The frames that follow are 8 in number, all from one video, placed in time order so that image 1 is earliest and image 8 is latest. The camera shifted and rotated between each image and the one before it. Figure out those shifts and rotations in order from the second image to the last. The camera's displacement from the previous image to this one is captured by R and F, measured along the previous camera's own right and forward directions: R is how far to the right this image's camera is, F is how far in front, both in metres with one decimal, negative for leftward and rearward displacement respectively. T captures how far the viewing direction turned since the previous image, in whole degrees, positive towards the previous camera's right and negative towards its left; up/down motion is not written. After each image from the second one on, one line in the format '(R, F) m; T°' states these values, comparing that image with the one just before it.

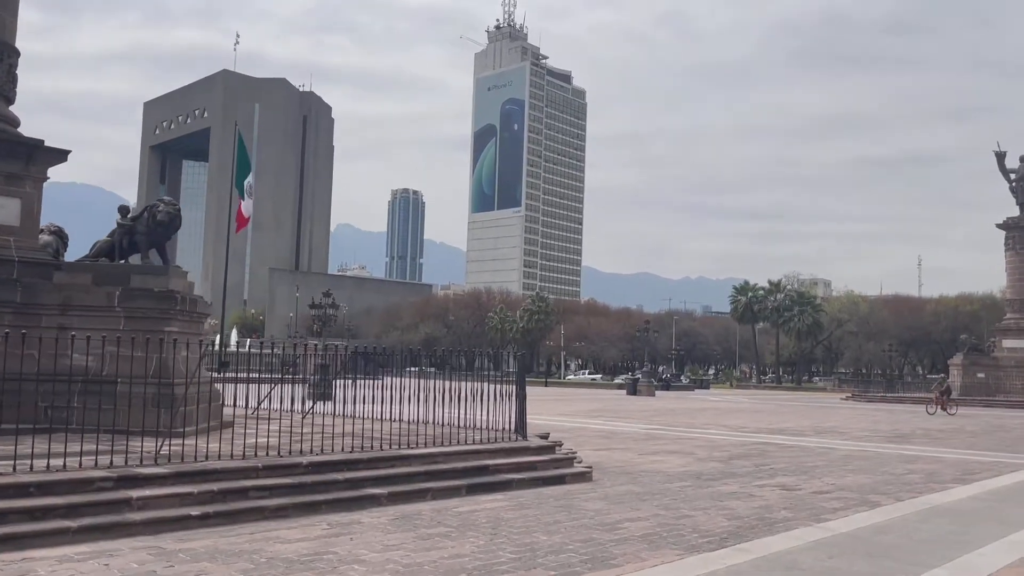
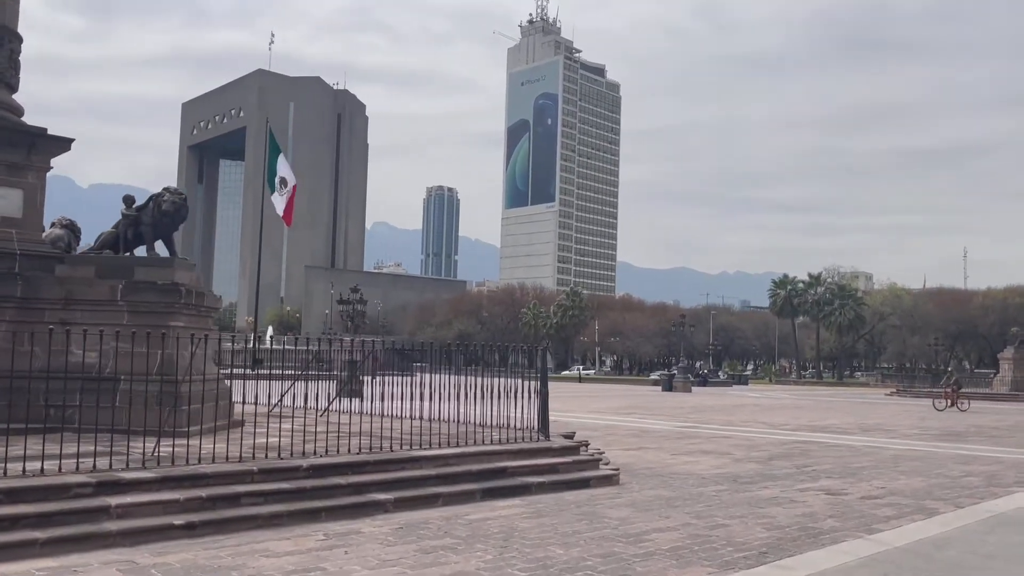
(+0.2, +0.8) m; -2°
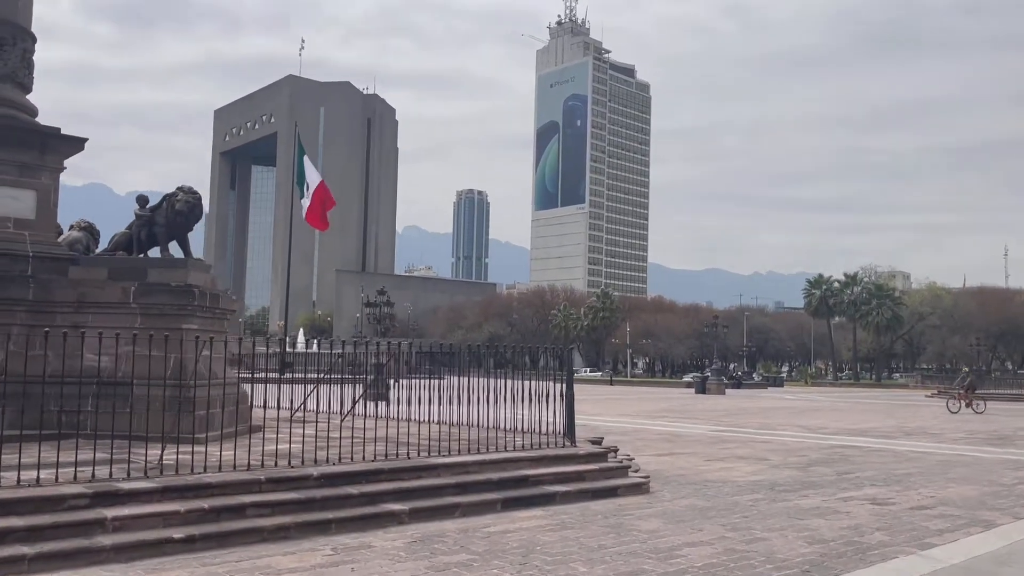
(+0.1, +0.5) m; -2°
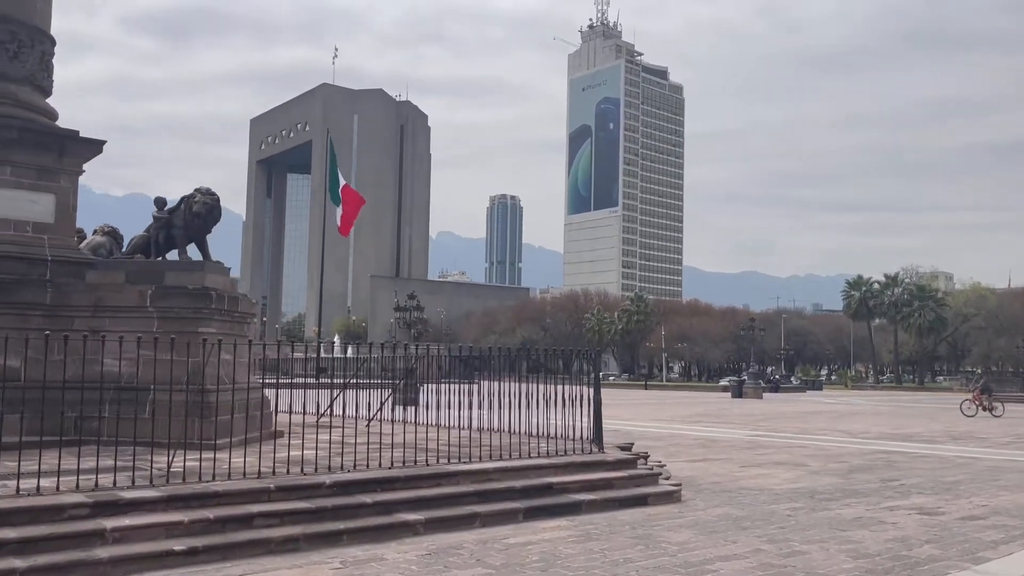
(+0.1, +0.4) m; -2°
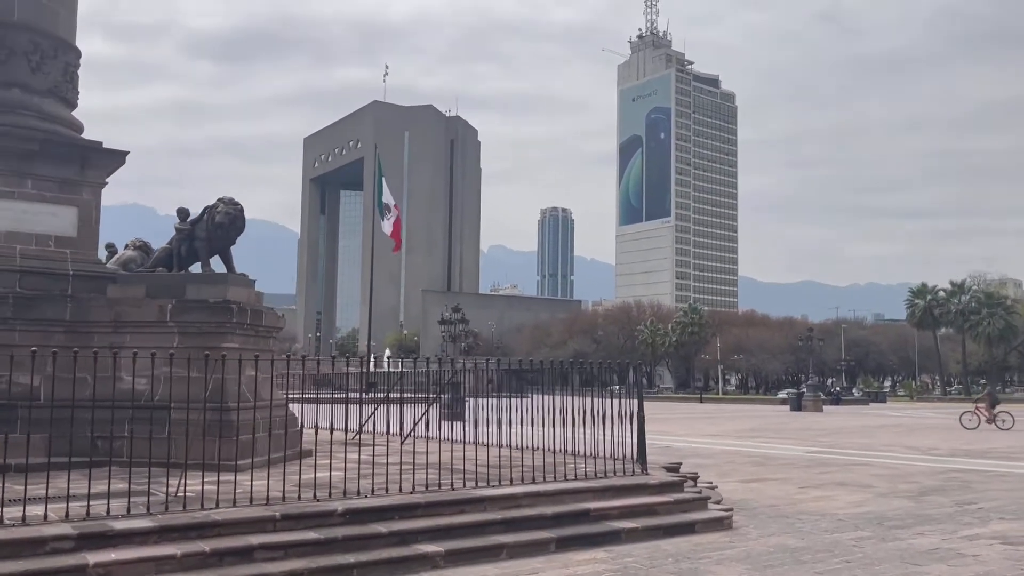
(+0.2, +0.7) m; -4°
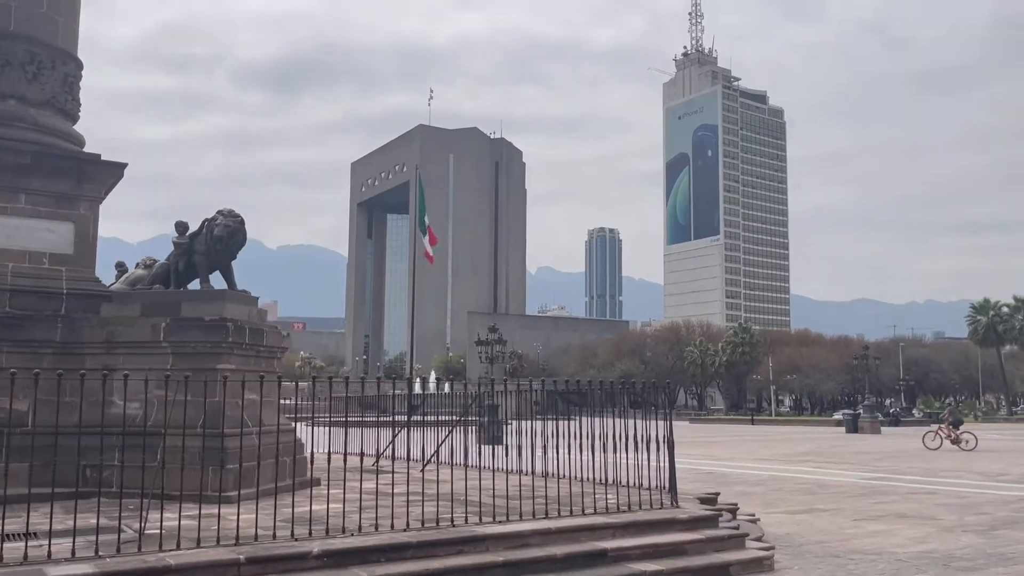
(+0.4, +0.9) m; -3°
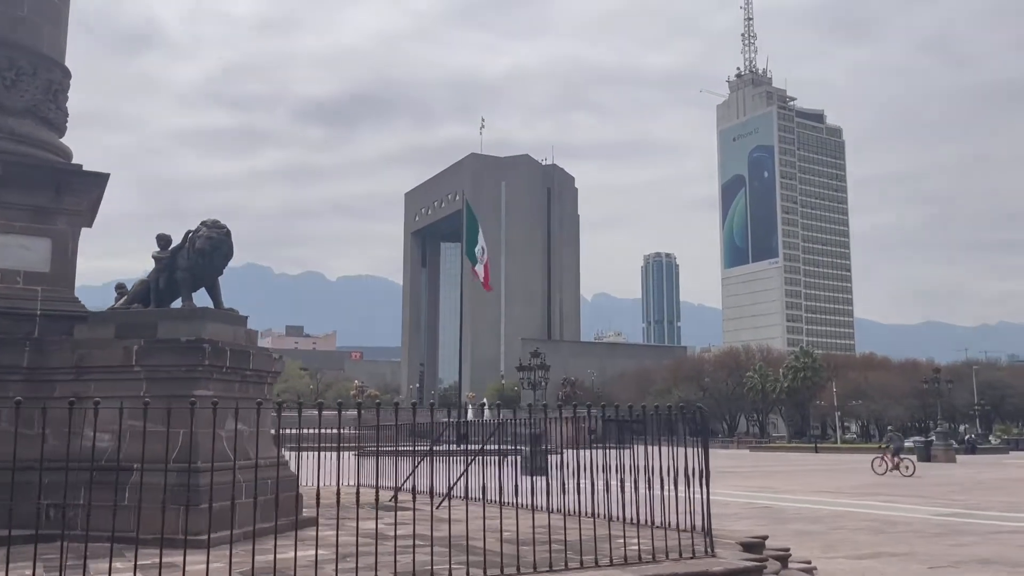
(+0.5, +1.2) m; -4°
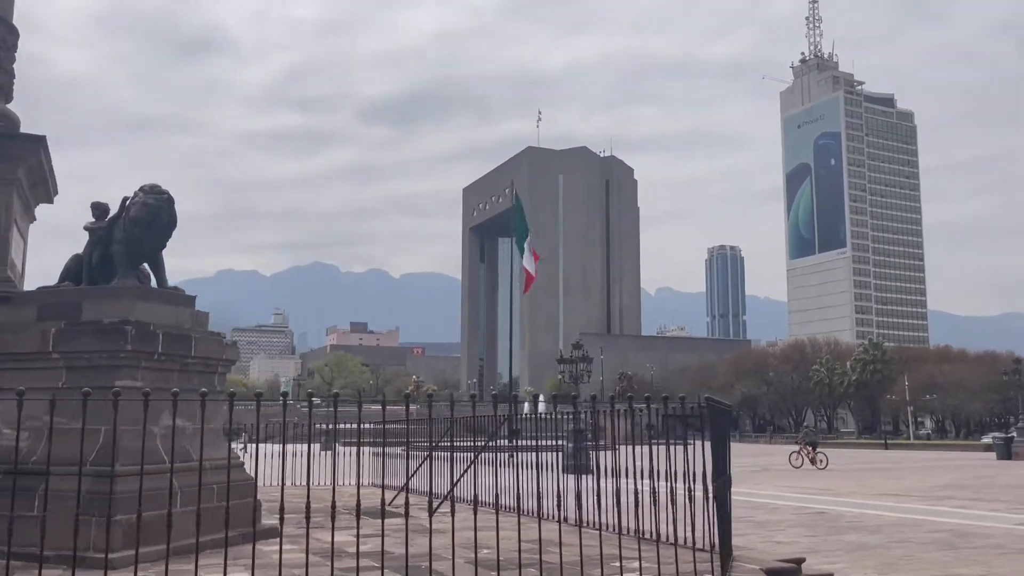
(+0.8, +1.6) m; -4°
